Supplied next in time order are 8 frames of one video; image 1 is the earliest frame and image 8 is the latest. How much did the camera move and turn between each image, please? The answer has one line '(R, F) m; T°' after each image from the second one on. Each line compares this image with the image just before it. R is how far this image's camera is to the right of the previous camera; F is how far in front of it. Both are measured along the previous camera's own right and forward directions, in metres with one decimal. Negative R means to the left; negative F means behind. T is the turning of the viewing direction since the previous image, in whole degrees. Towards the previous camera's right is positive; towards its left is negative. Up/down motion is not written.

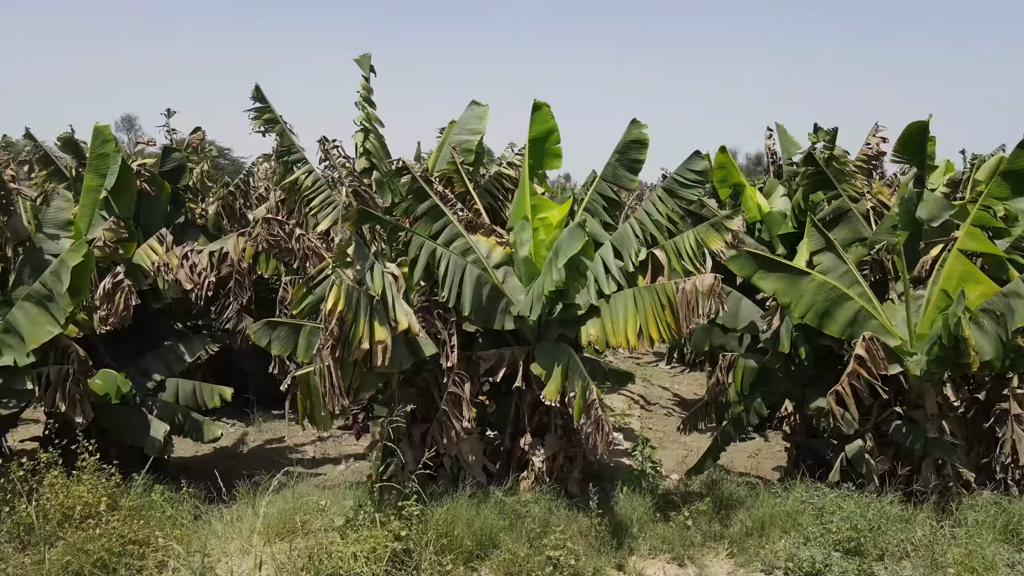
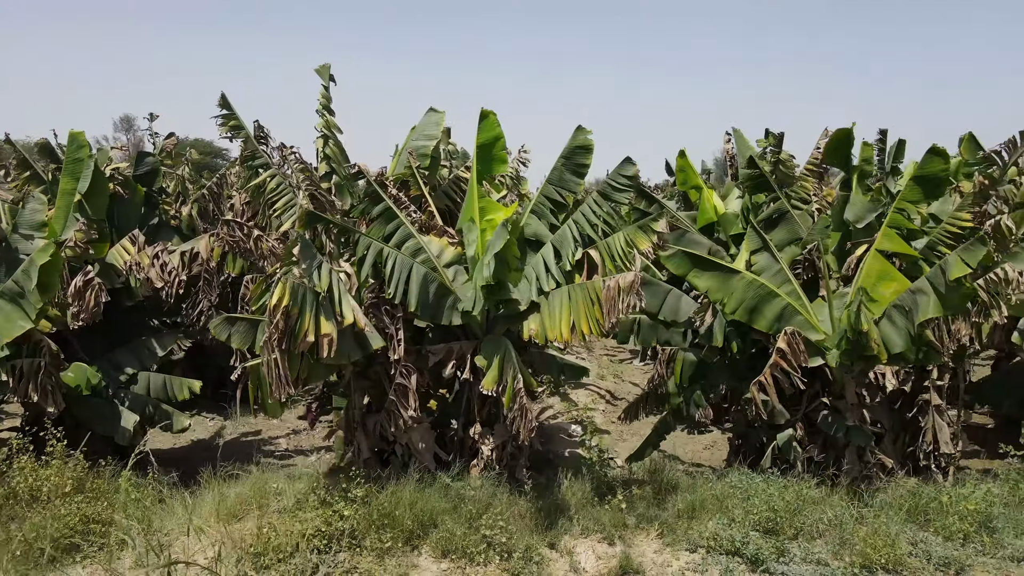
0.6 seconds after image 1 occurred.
(+0.5, -0.4) m; 0°
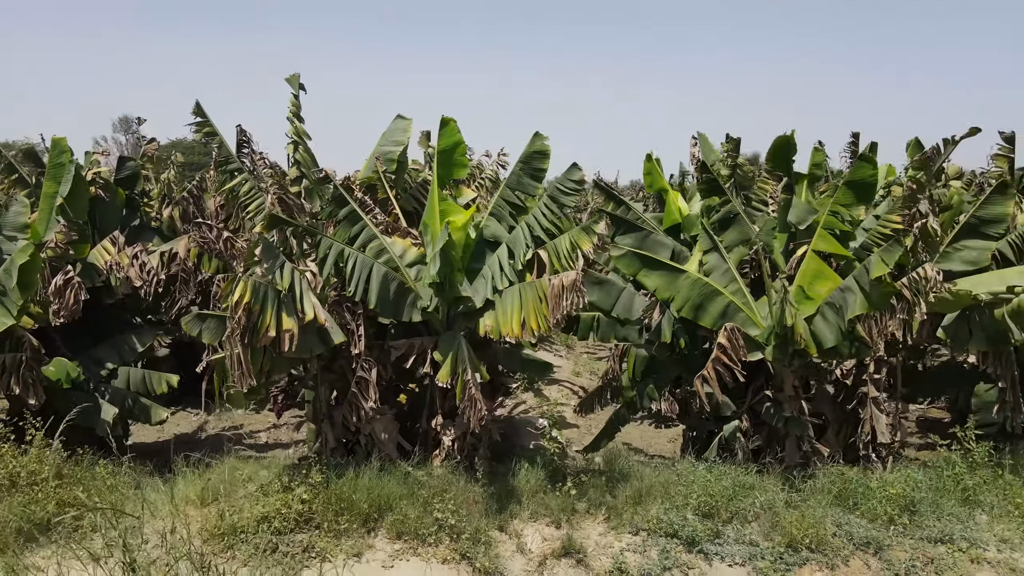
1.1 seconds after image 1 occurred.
(+0.4, -0.4) m; 0°
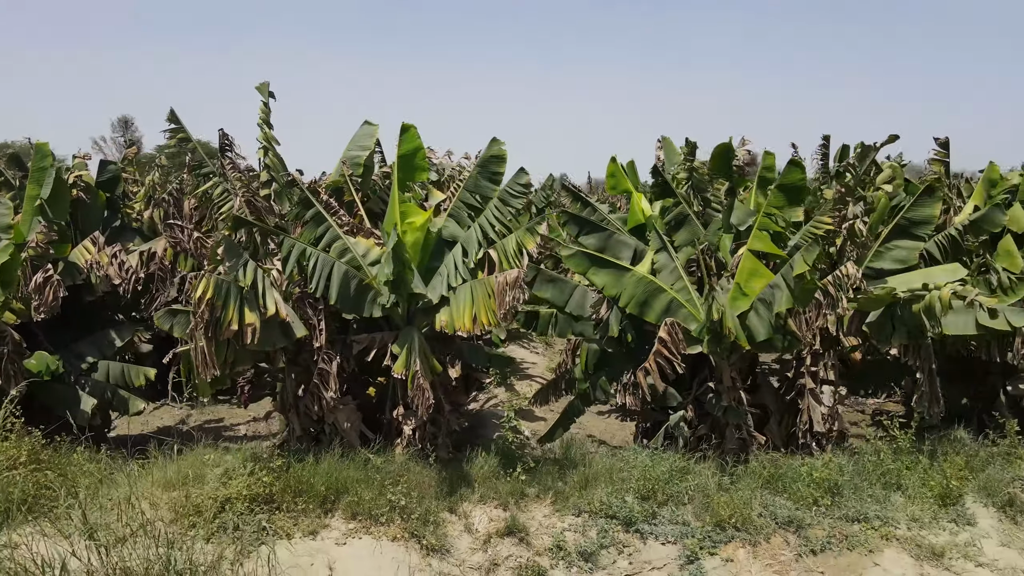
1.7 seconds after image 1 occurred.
(+0.5, -0.4) m; 0°
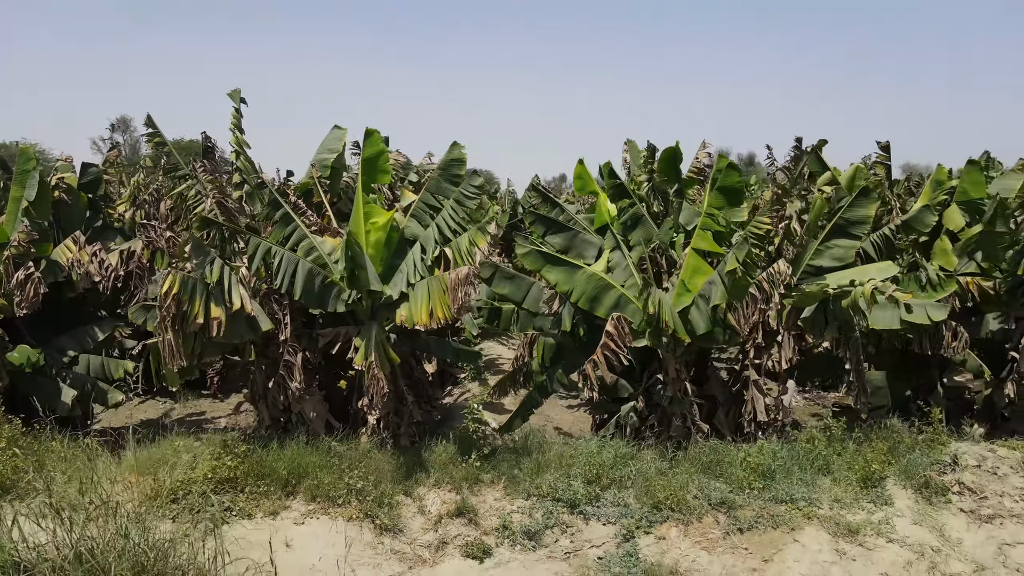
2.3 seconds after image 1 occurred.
(+0.5, -0.4) m; 0°
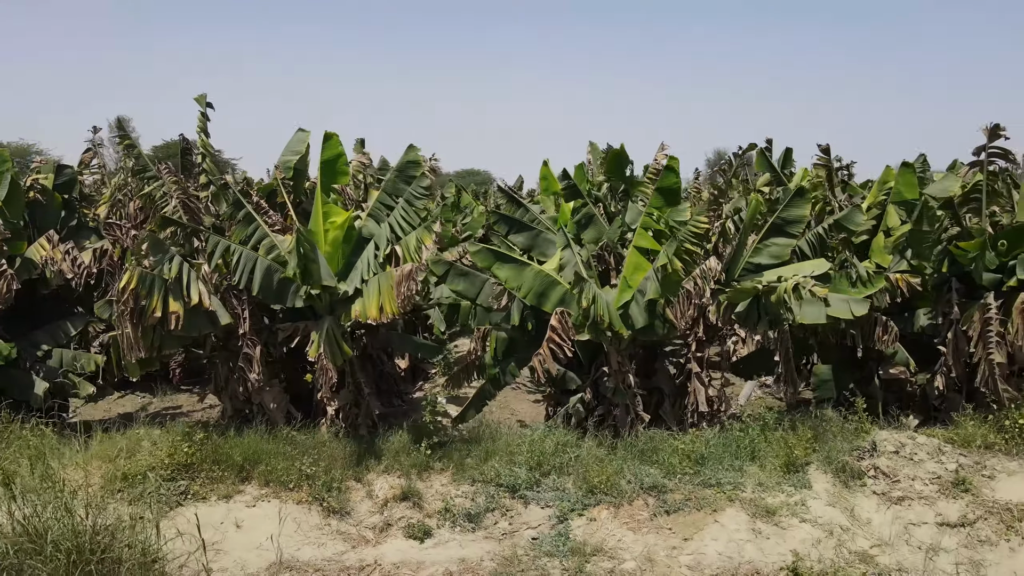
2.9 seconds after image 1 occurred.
(+0.6, -0.4) m; 0°
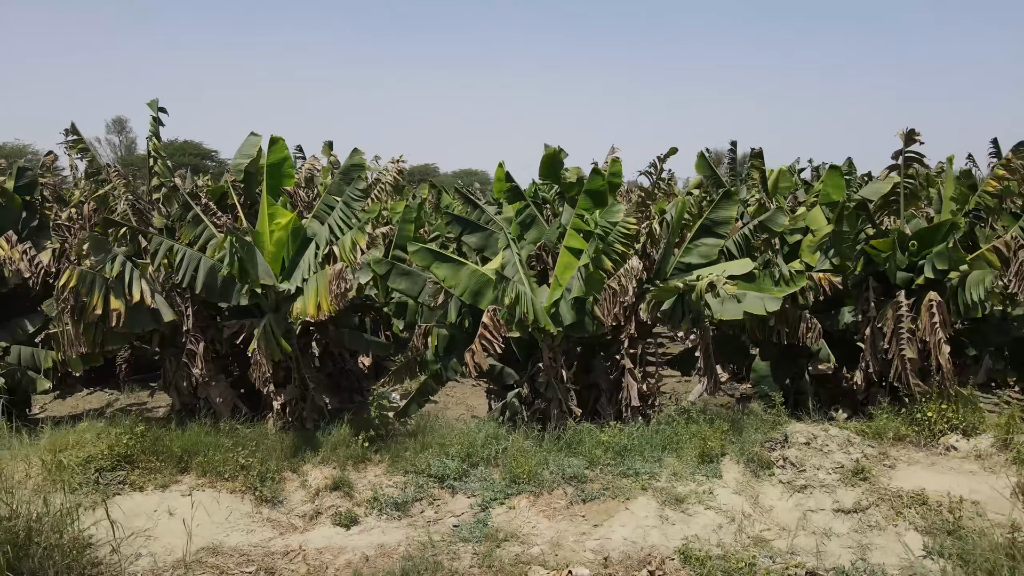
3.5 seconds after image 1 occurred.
(+0.8, -0.3) m; 0°
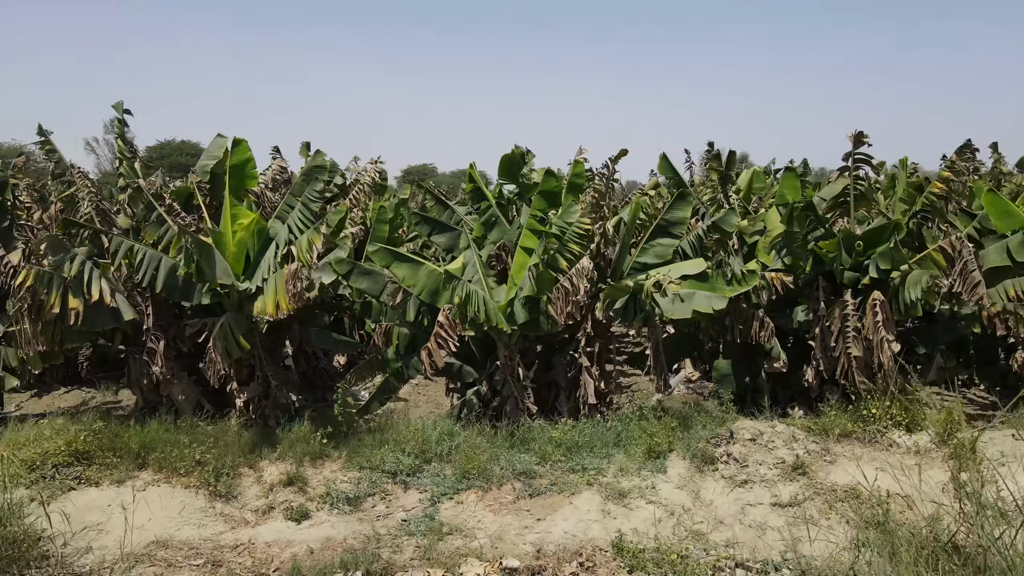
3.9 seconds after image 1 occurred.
(+0.5, -0.1) m; 0°
